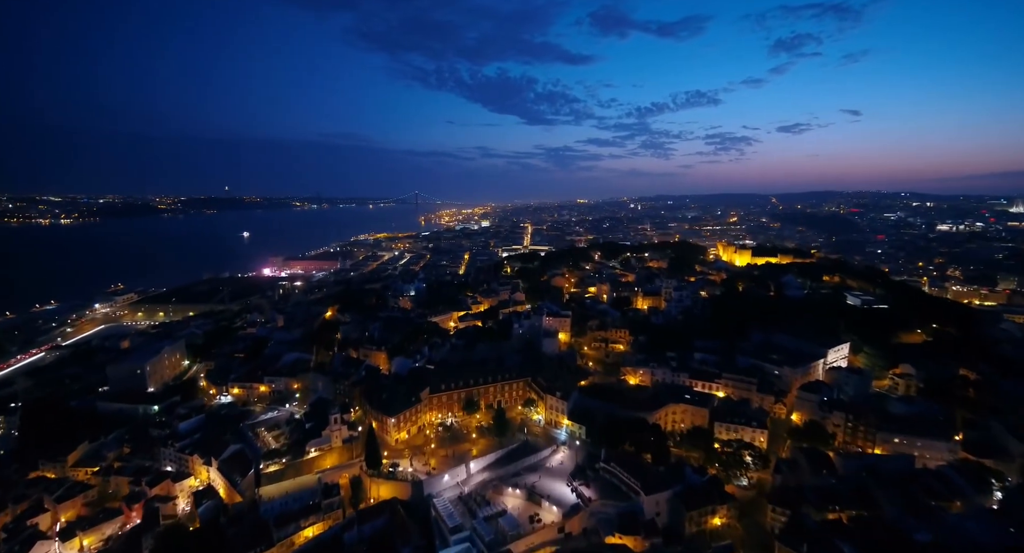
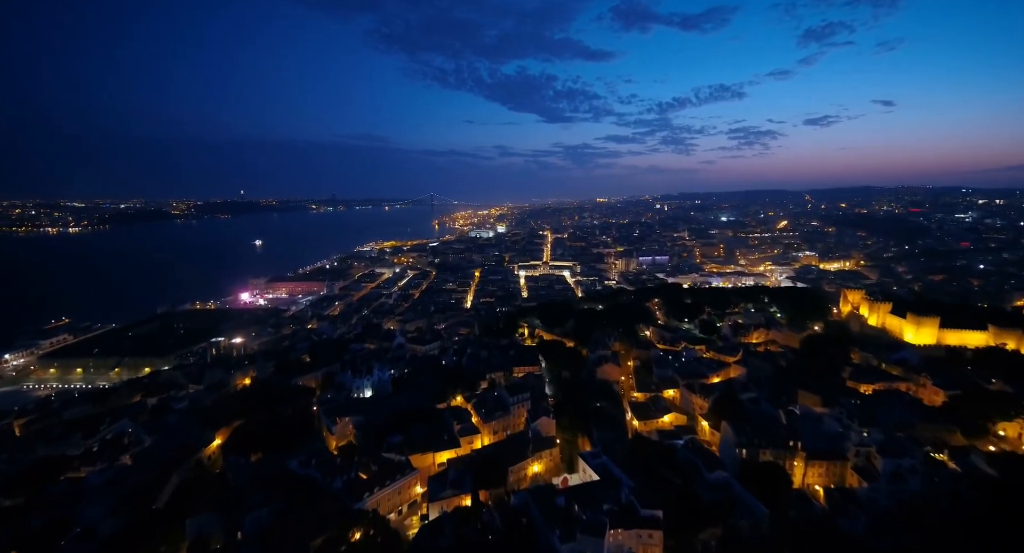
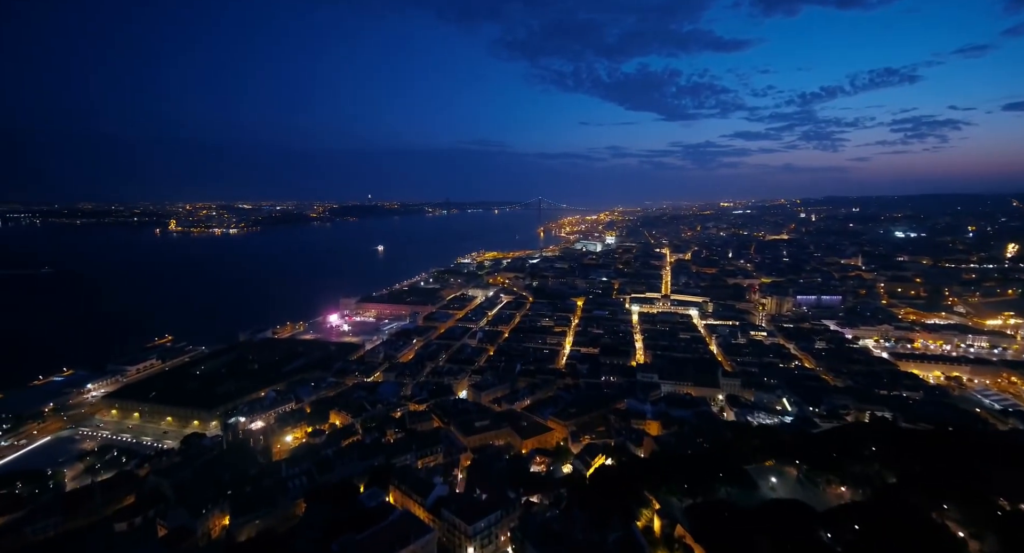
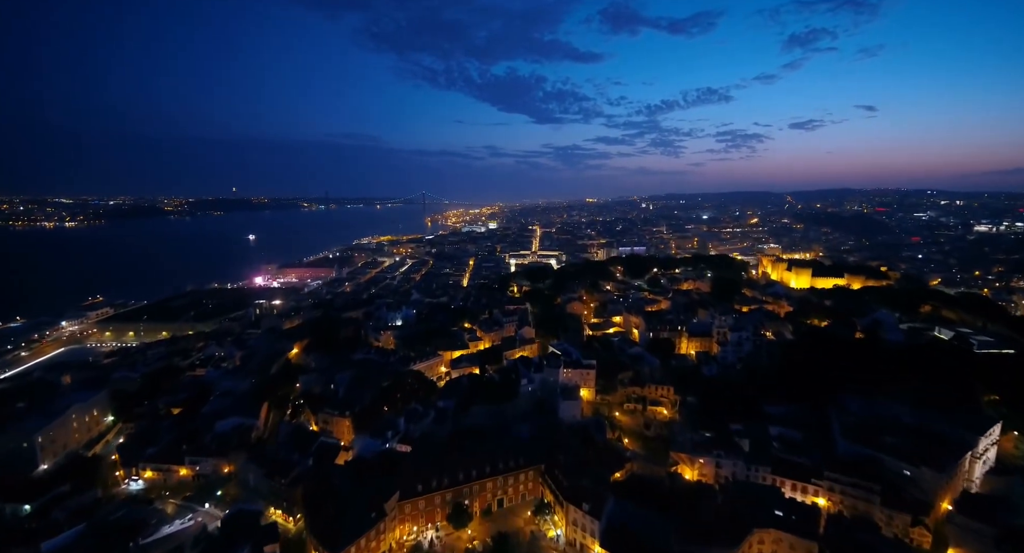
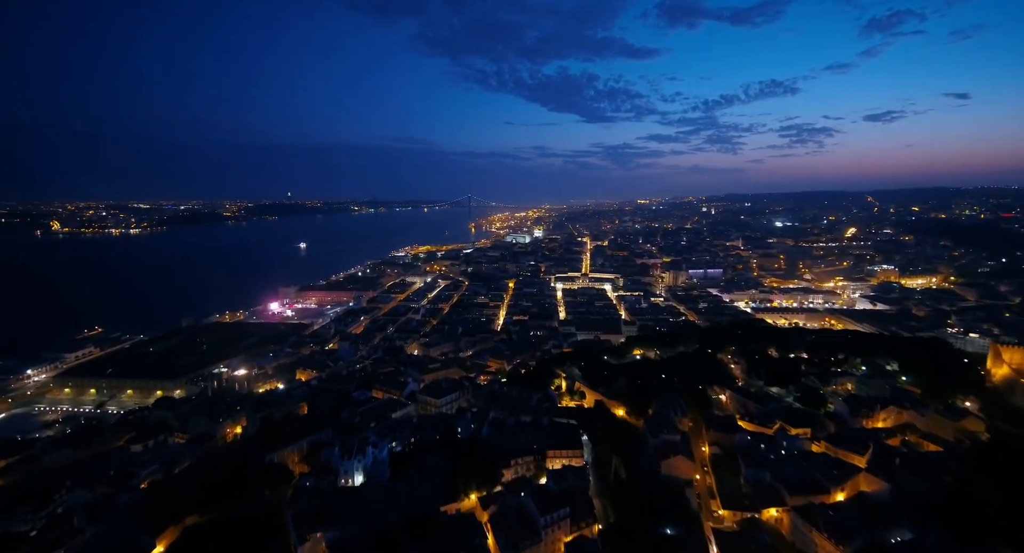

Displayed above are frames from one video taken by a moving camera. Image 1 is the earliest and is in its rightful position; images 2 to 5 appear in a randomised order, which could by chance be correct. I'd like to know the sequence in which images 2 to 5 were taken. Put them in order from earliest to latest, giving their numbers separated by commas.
4, 2, 5, 3
